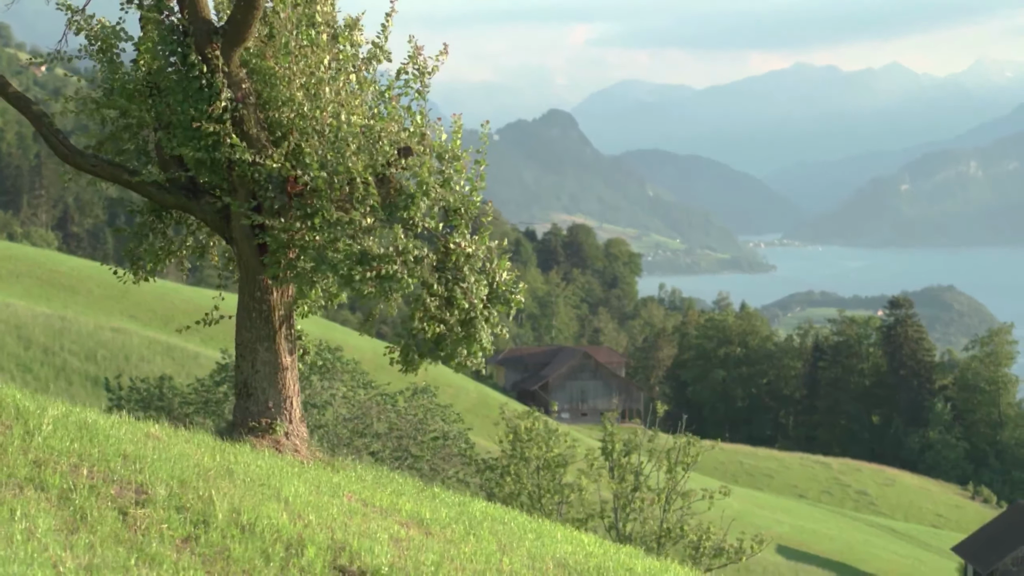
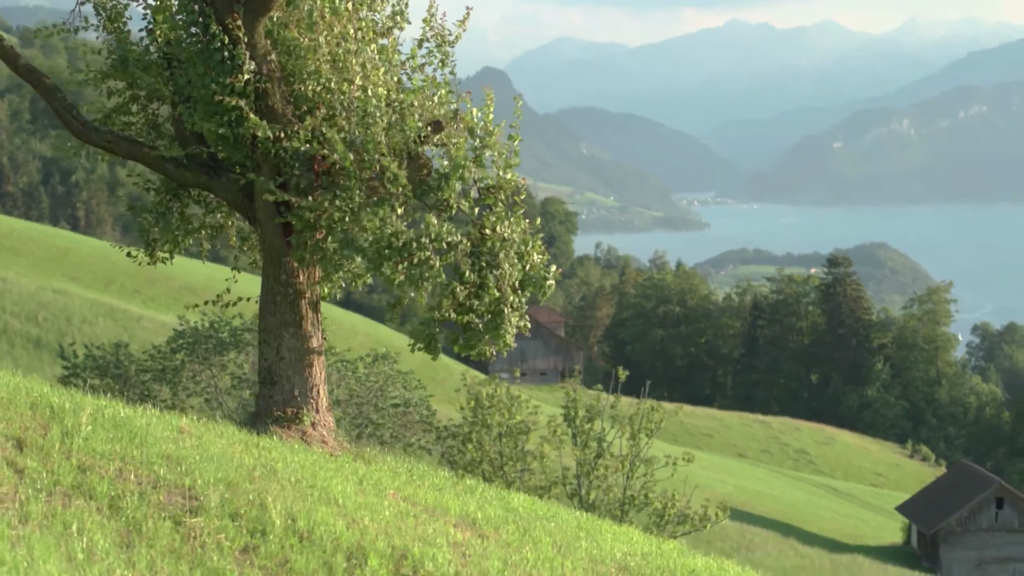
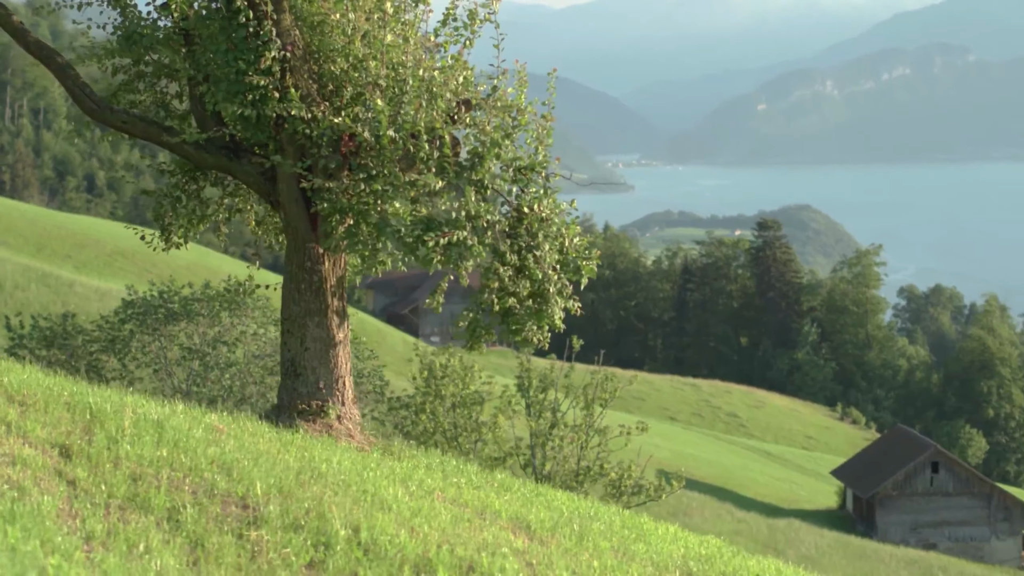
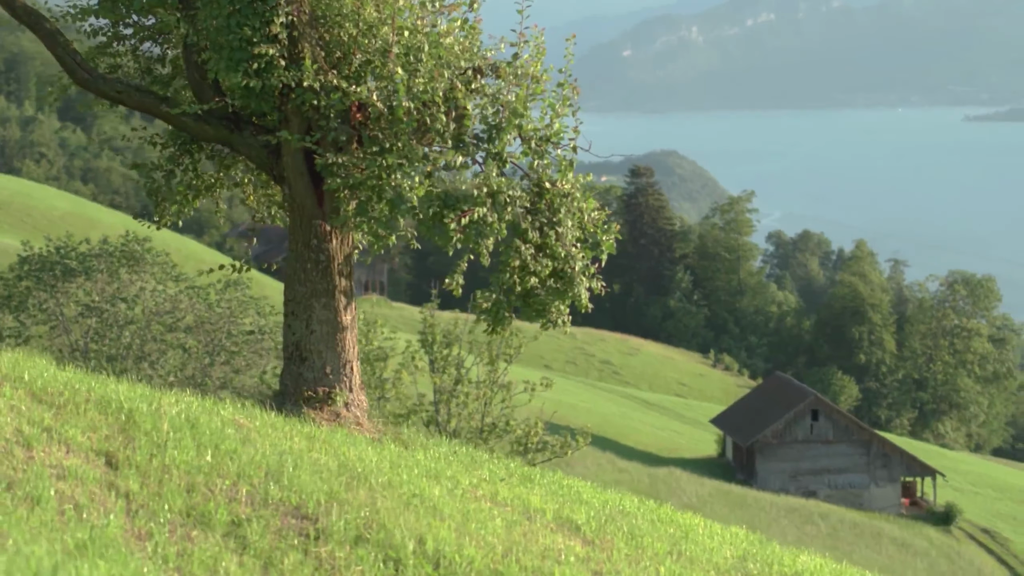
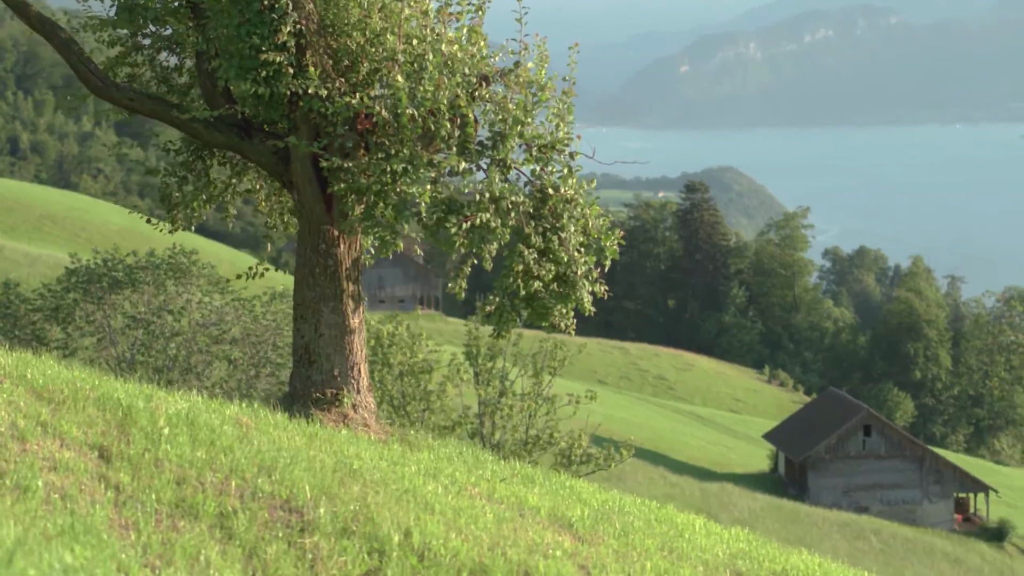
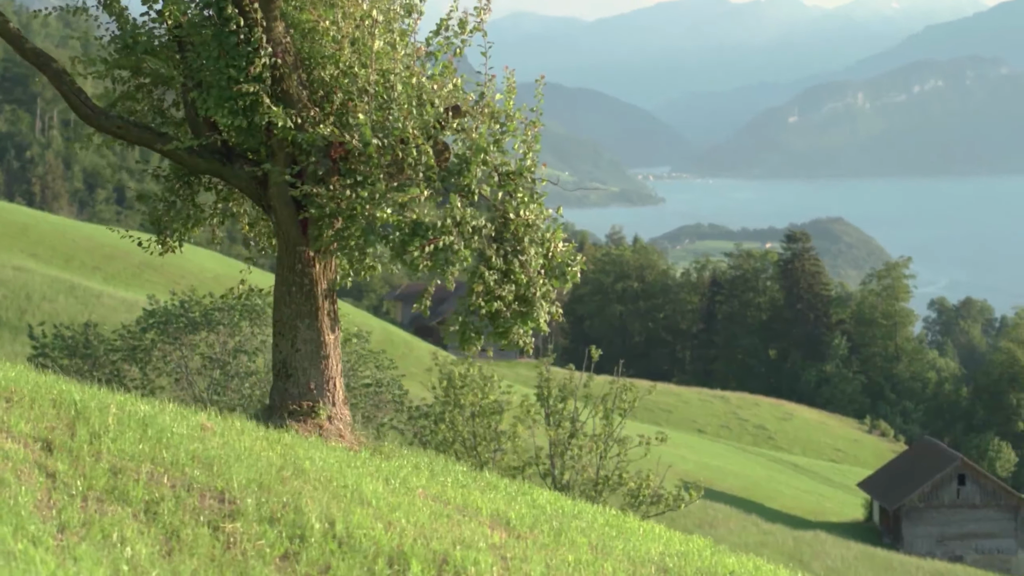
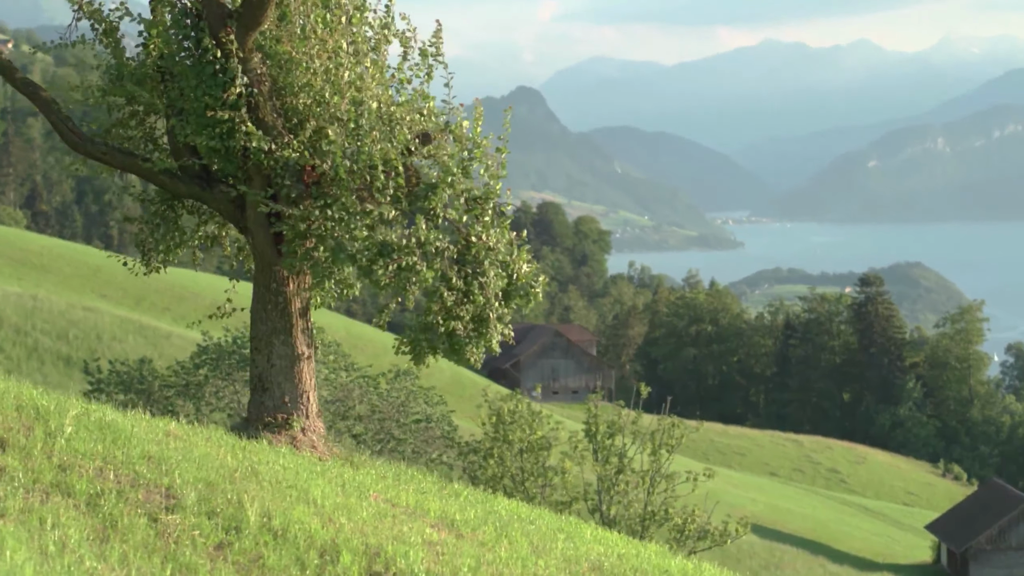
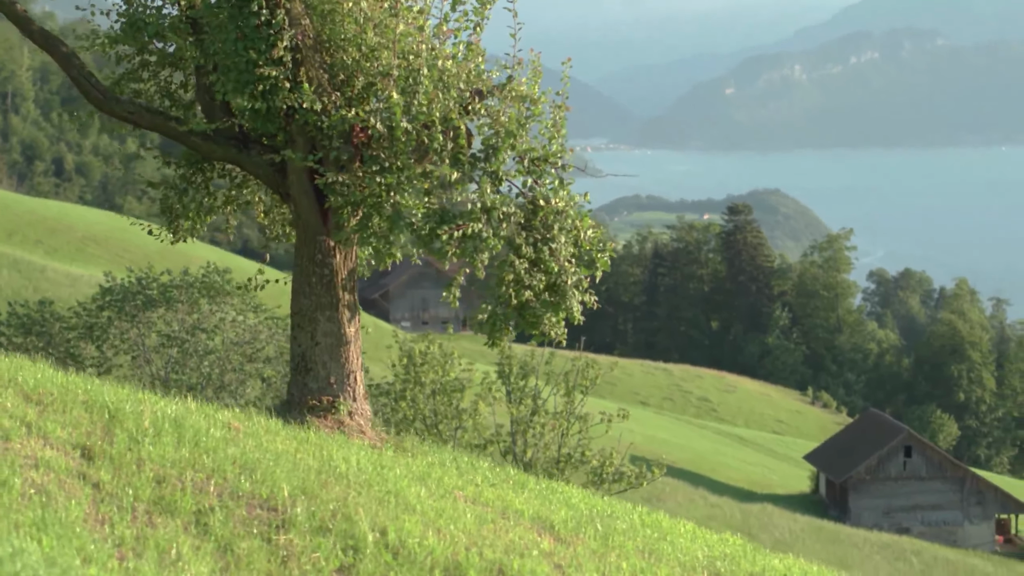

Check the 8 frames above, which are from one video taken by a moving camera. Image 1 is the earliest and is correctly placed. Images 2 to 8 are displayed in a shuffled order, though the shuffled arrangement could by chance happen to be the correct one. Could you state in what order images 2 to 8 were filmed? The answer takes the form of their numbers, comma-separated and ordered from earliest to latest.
7, 2, 6, 3, 8, 5, 4
